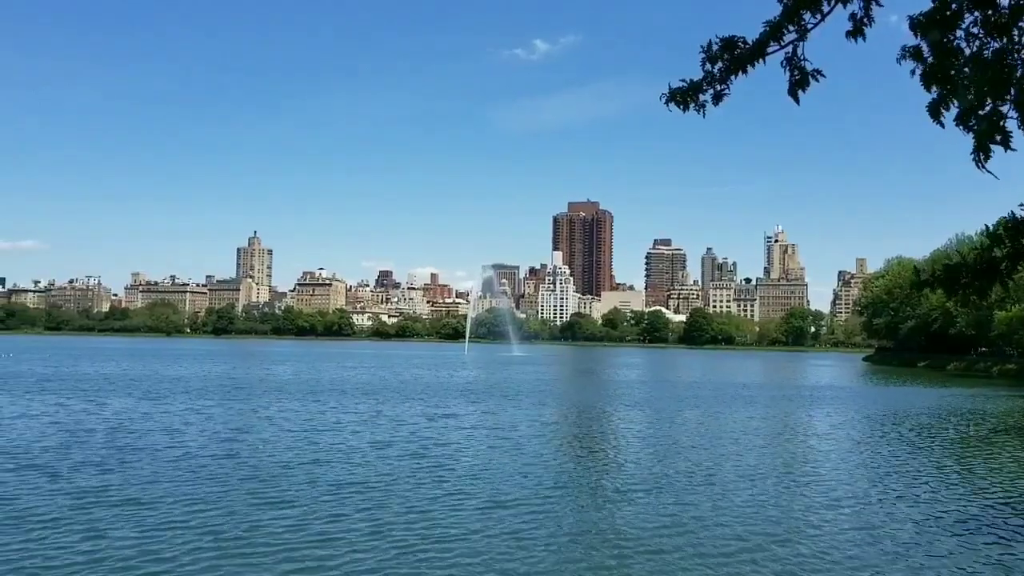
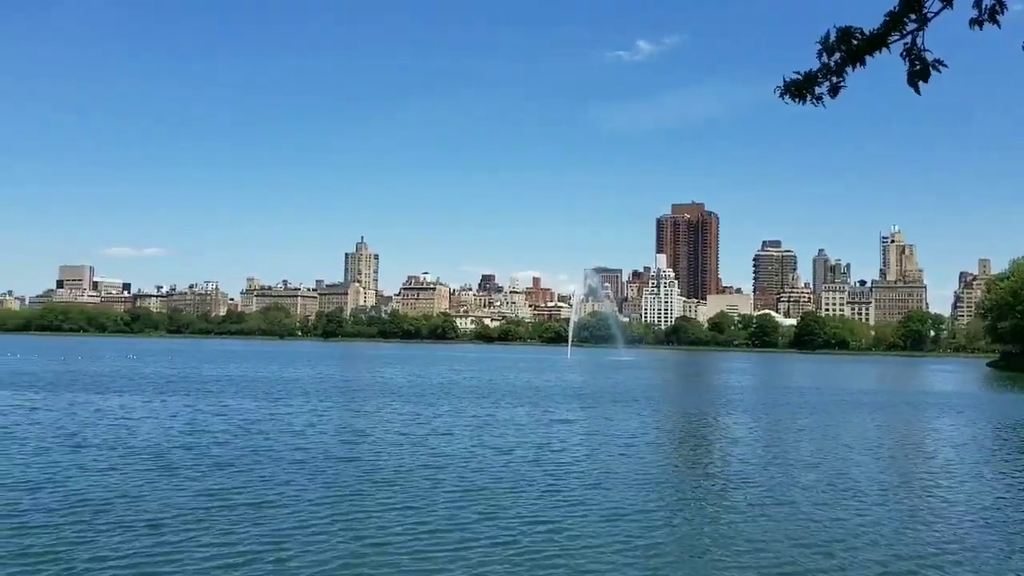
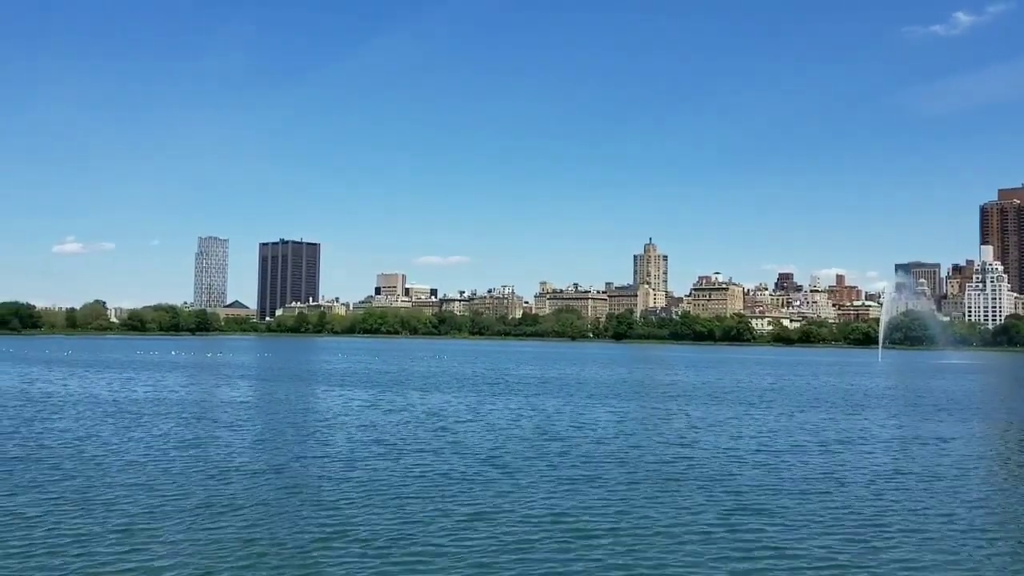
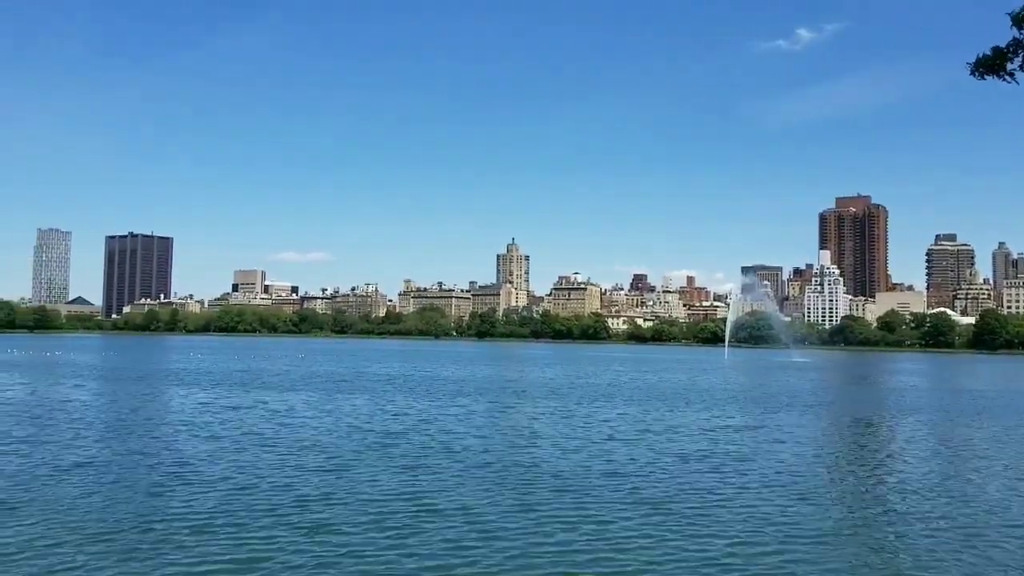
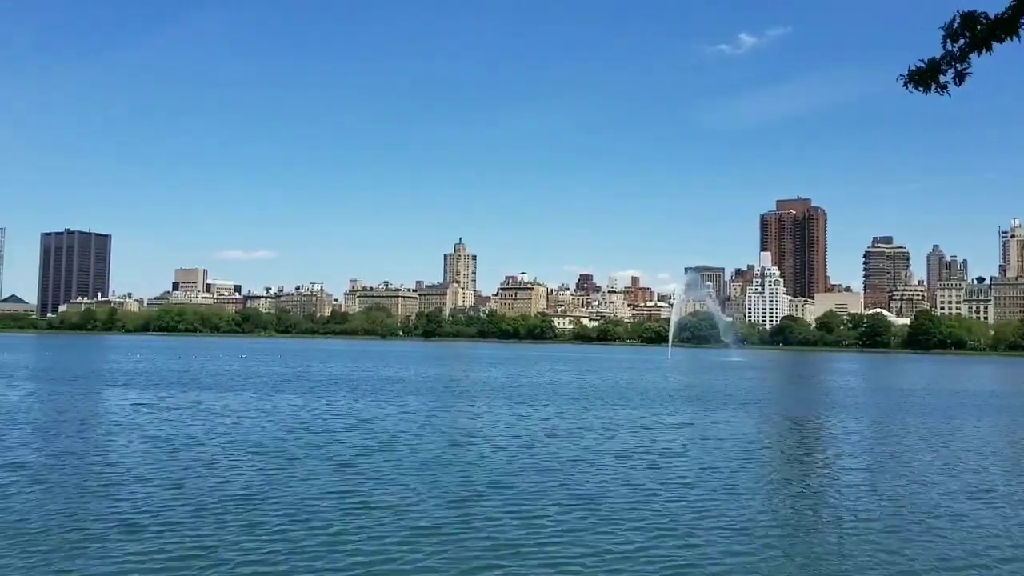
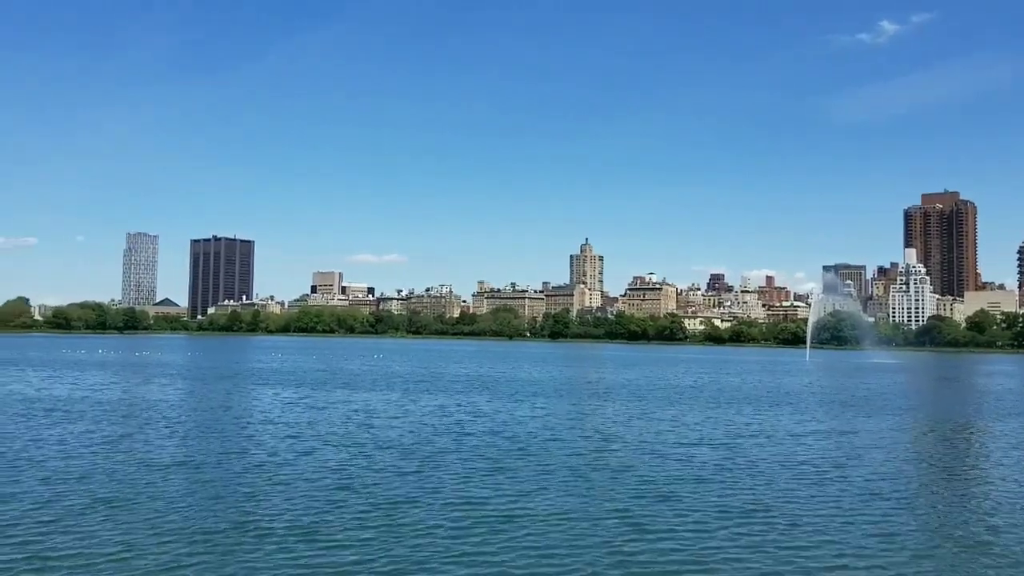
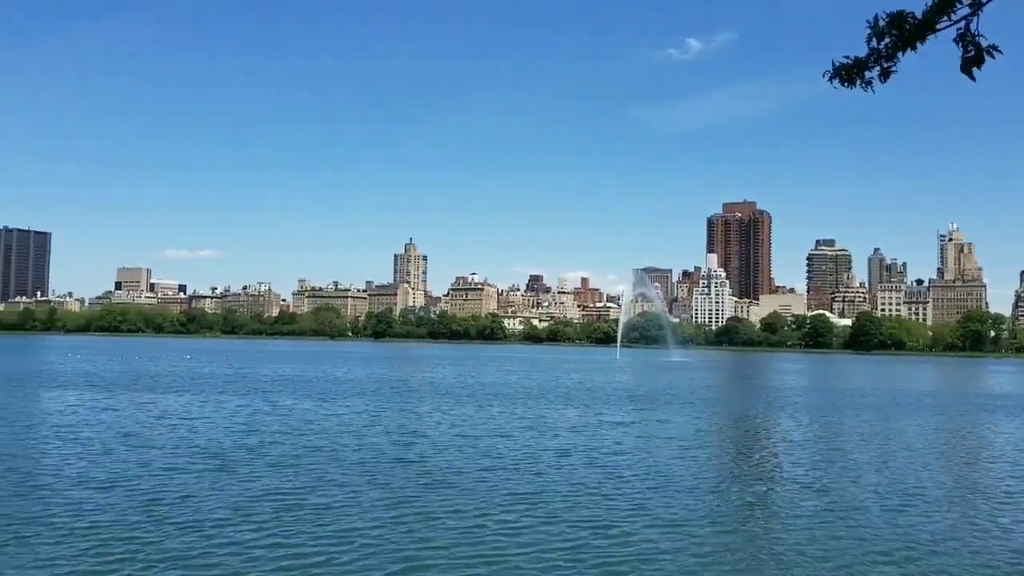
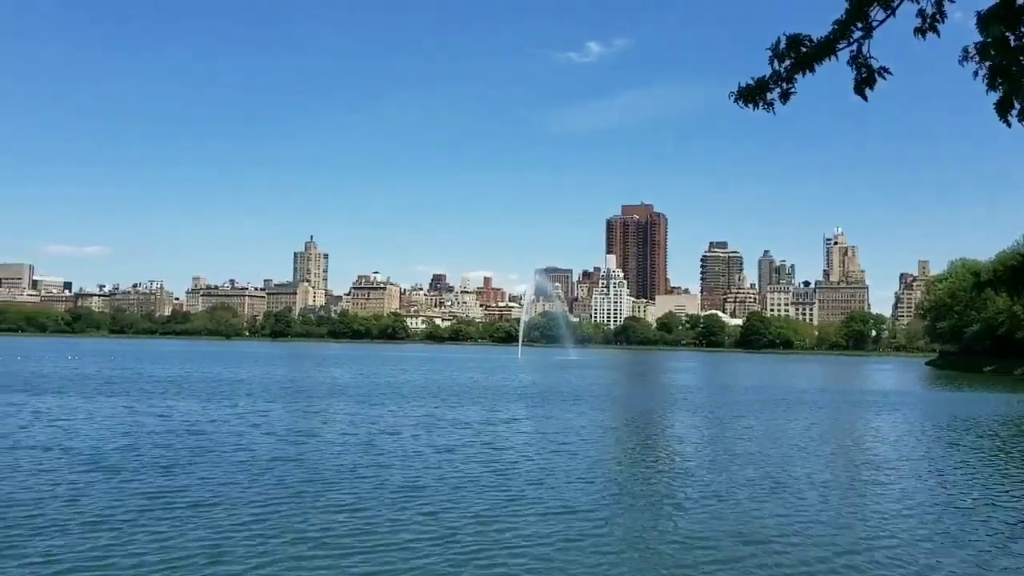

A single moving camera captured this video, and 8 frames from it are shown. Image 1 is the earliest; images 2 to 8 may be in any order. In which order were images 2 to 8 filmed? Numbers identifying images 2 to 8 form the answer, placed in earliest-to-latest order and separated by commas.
8, 2, 7, 5, 4, 6, 3
